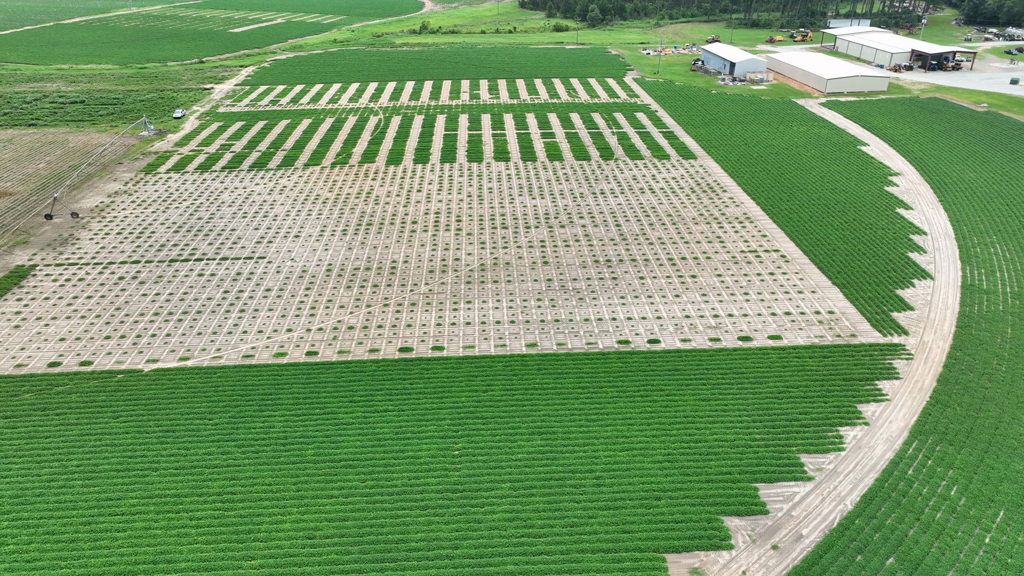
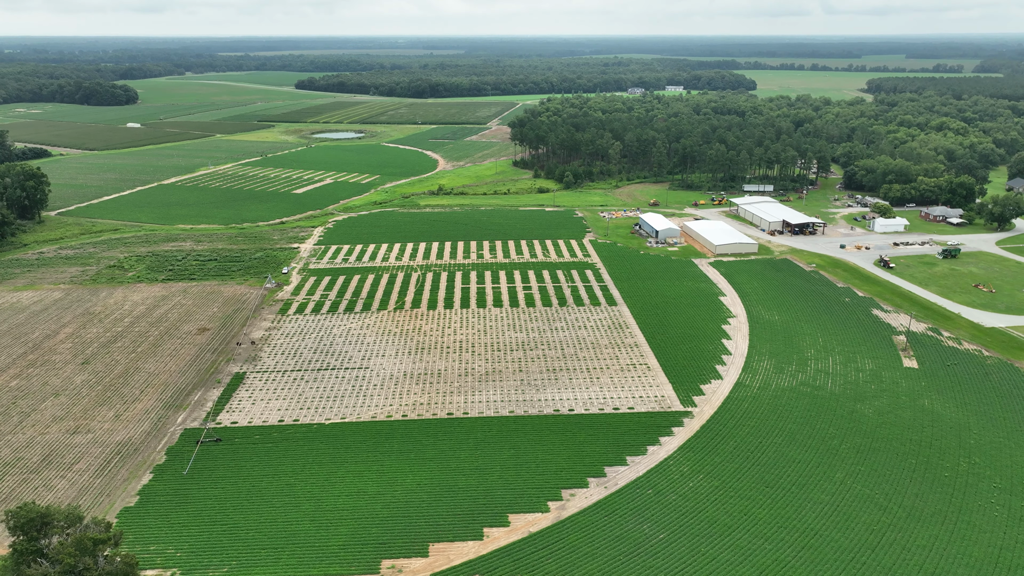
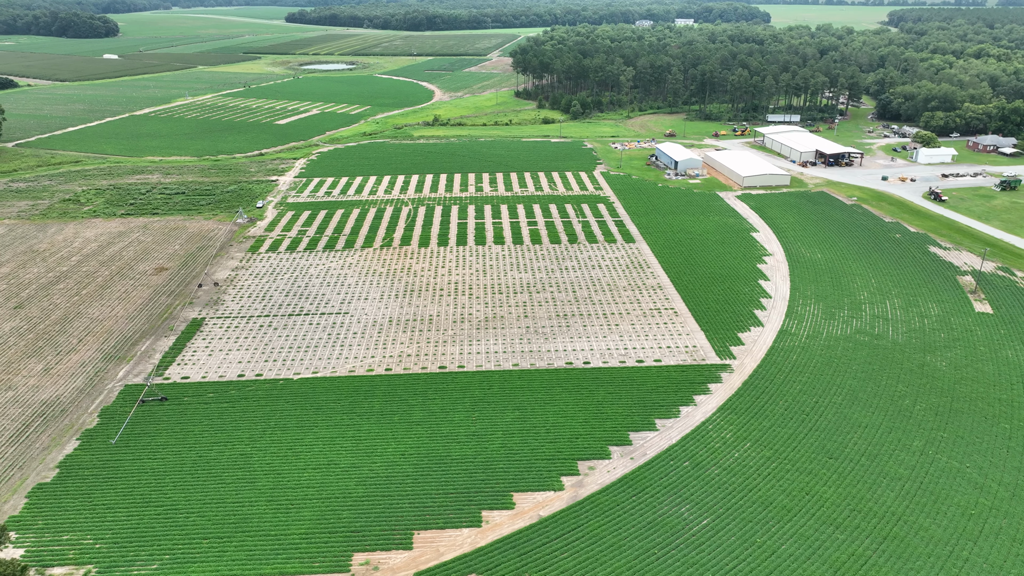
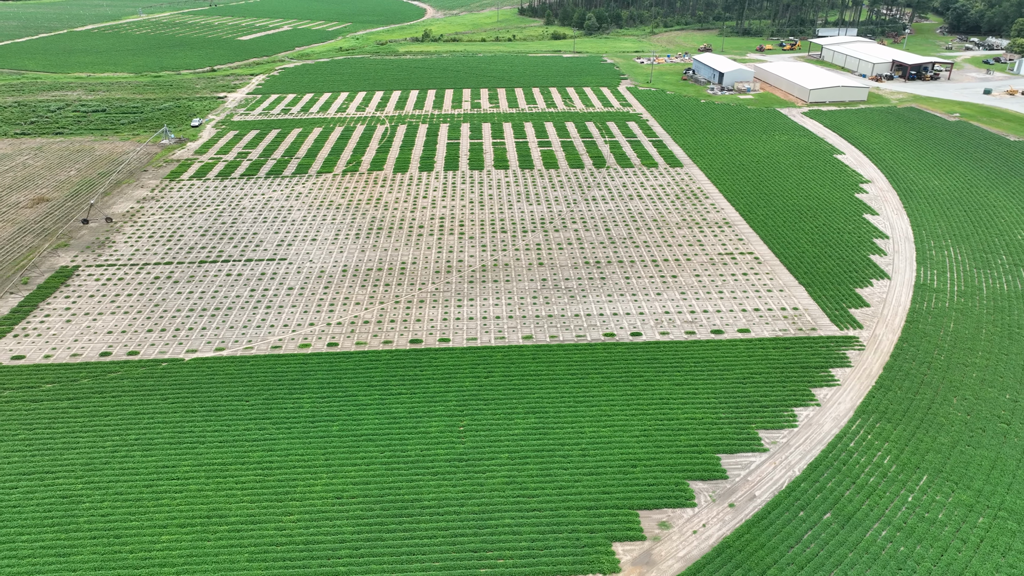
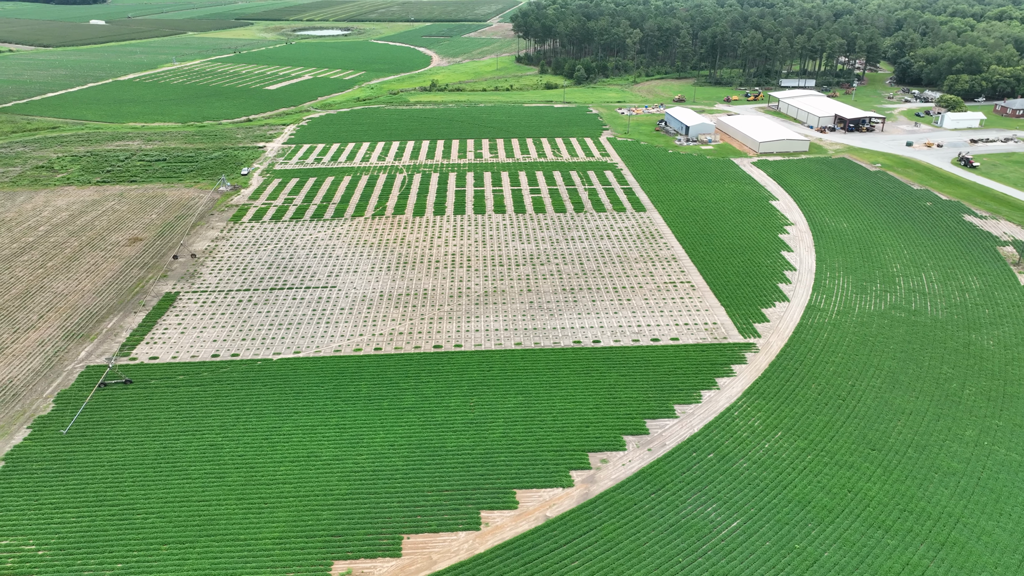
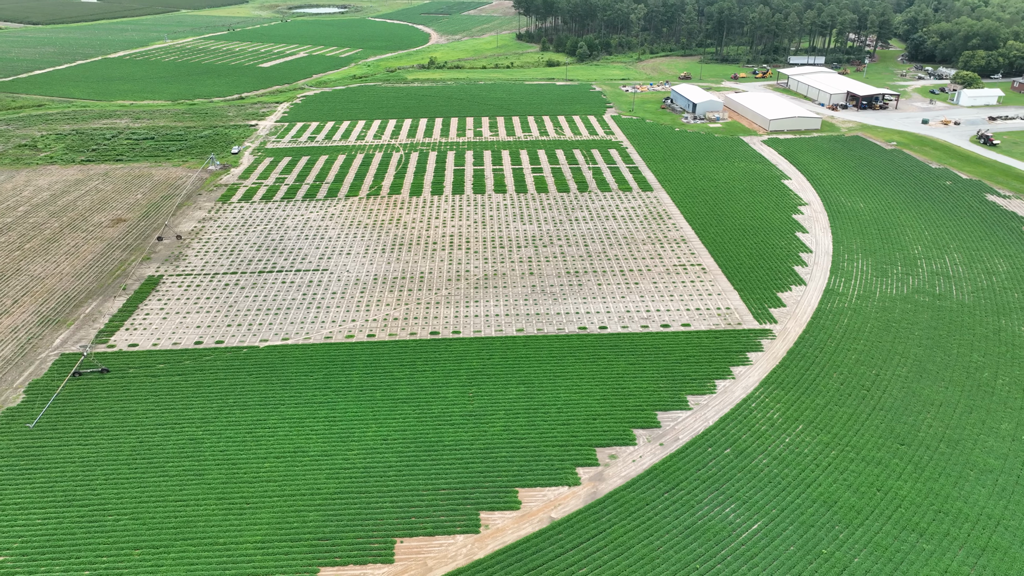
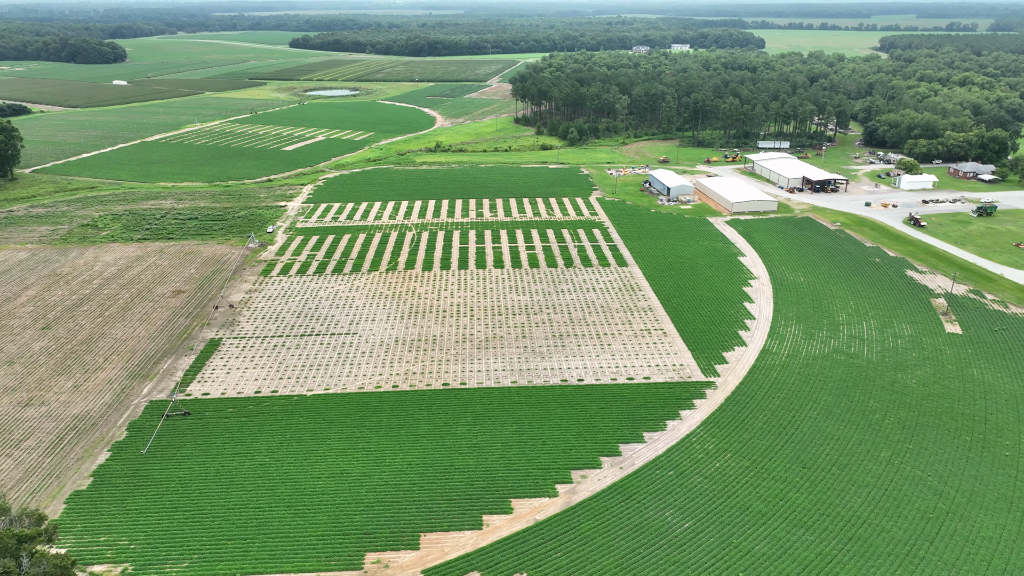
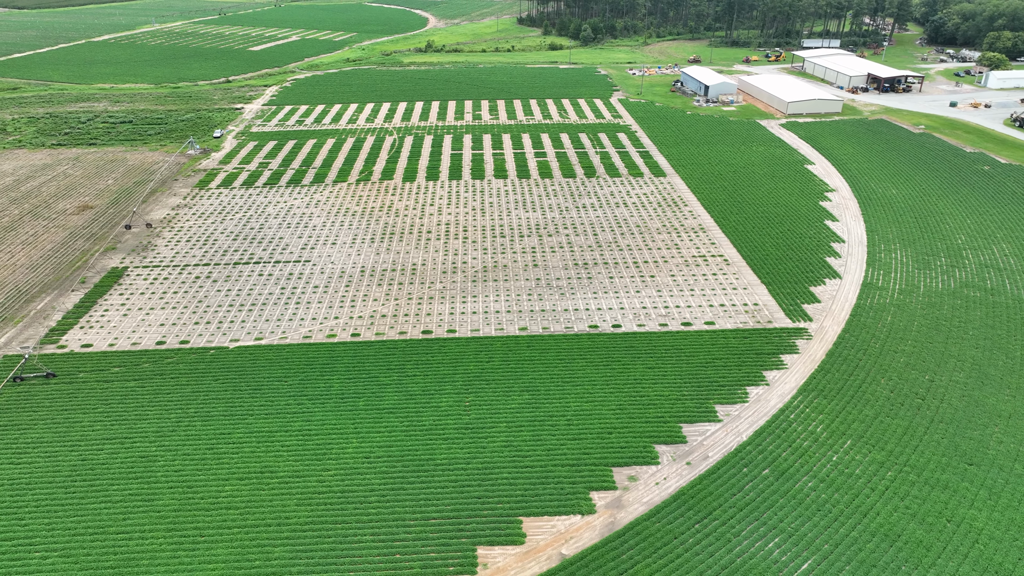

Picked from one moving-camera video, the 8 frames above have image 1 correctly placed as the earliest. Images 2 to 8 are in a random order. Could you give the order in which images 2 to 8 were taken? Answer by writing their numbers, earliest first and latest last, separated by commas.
4, 8, 6, 5, 3, 7, 2
